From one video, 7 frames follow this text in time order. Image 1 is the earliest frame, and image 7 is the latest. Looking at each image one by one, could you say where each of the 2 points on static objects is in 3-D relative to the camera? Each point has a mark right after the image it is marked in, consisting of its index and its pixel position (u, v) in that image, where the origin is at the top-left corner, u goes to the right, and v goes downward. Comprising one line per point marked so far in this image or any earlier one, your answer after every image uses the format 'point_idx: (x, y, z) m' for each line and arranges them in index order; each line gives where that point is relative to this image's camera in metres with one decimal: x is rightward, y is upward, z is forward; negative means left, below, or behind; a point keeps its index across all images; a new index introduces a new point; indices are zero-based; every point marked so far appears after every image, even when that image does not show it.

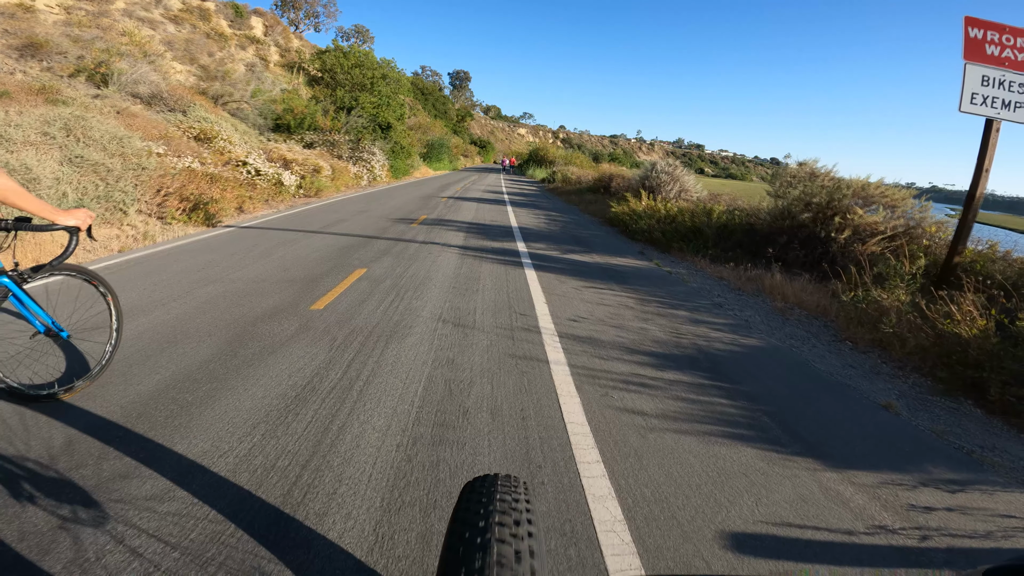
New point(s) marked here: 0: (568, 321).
0: (+0.6, -0.4, +5.0) m
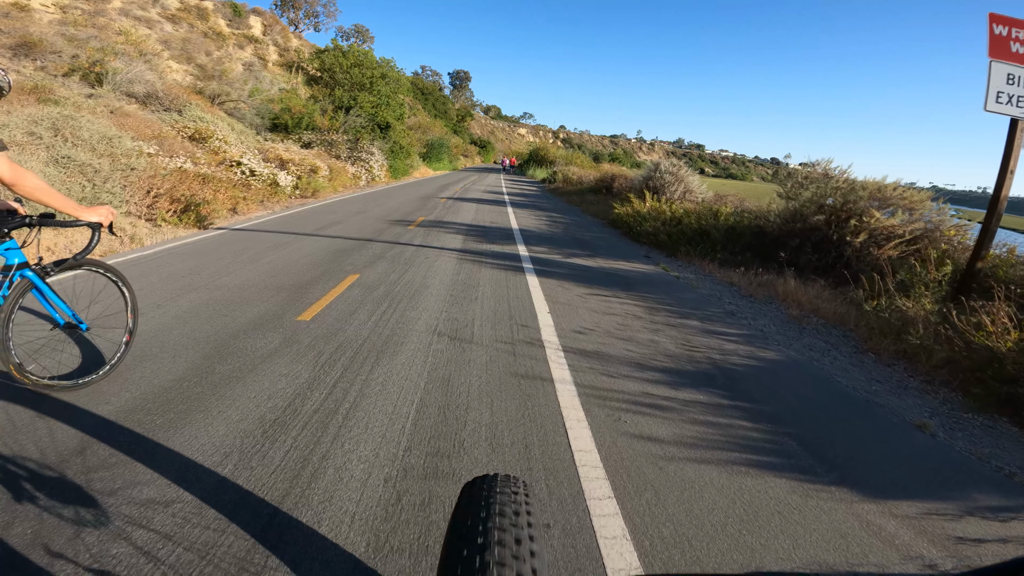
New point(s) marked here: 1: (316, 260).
0: (+0.6, -0.5, +4.6) m
1: (-3.1, +0.4, +7.0) m
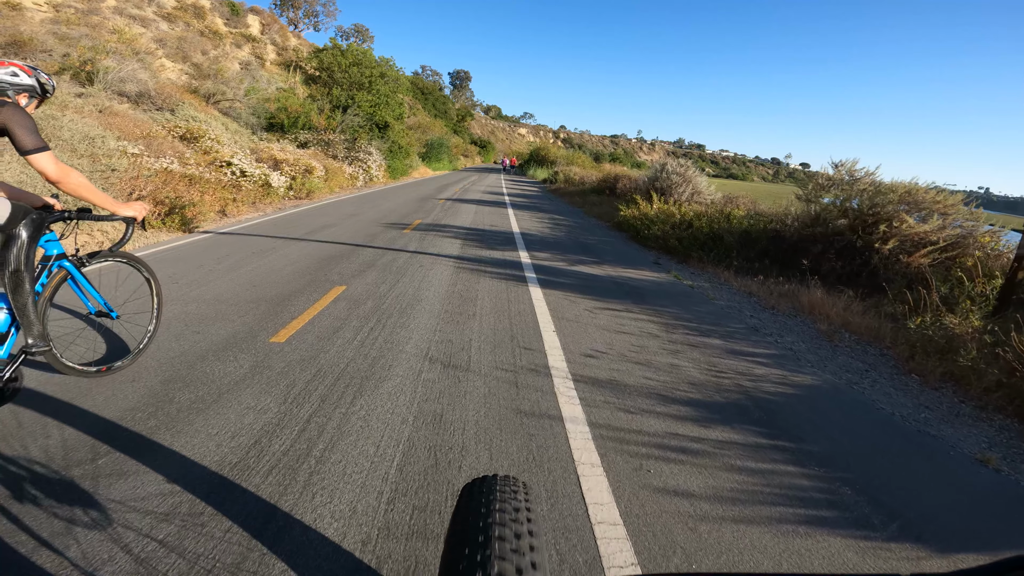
0: (+0.7, -0.6, +4.1) m
1: (-3.0, +0.3, +6.5) m
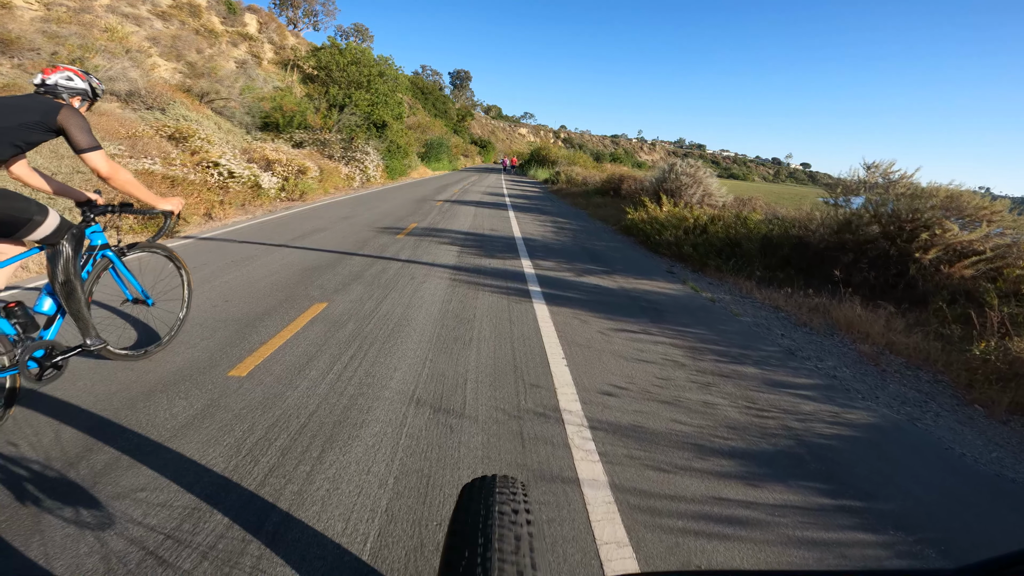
0: (+0.7, -0.8, +3.5) m
1: (-3.0, +0.1, +5.8) m
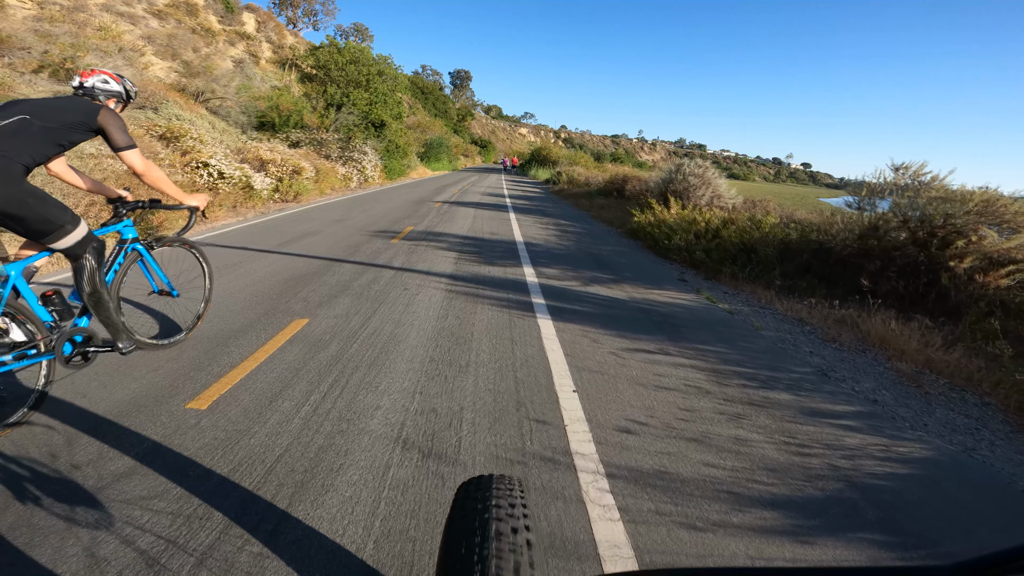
0: (+0.7, -1.0, +3.0) m
1: (-3.0, 0.0, +5.4) m
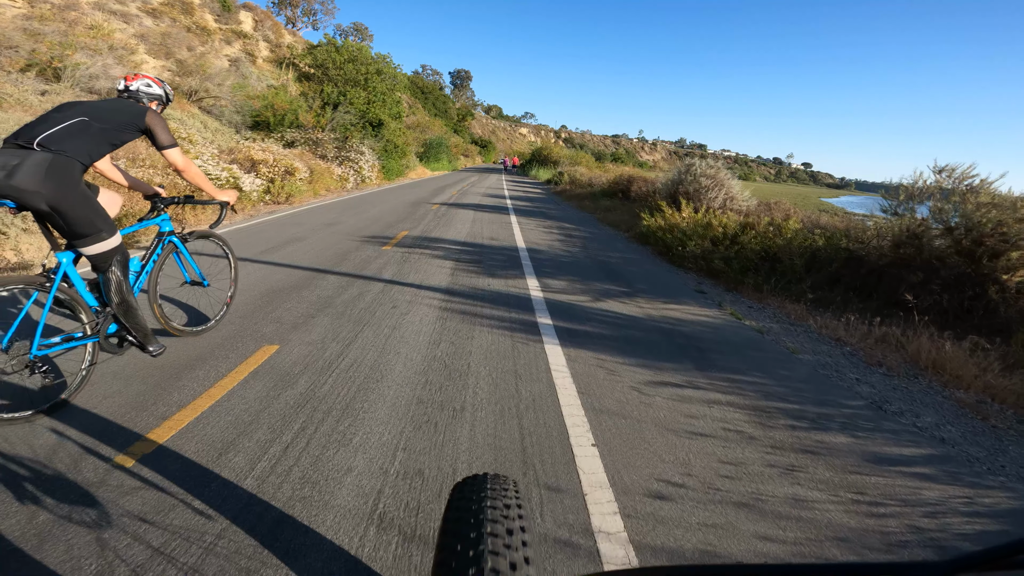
0: (+0.7, -1.1, +2.4) m
1: (-3.0, -0.2, +4.8) m
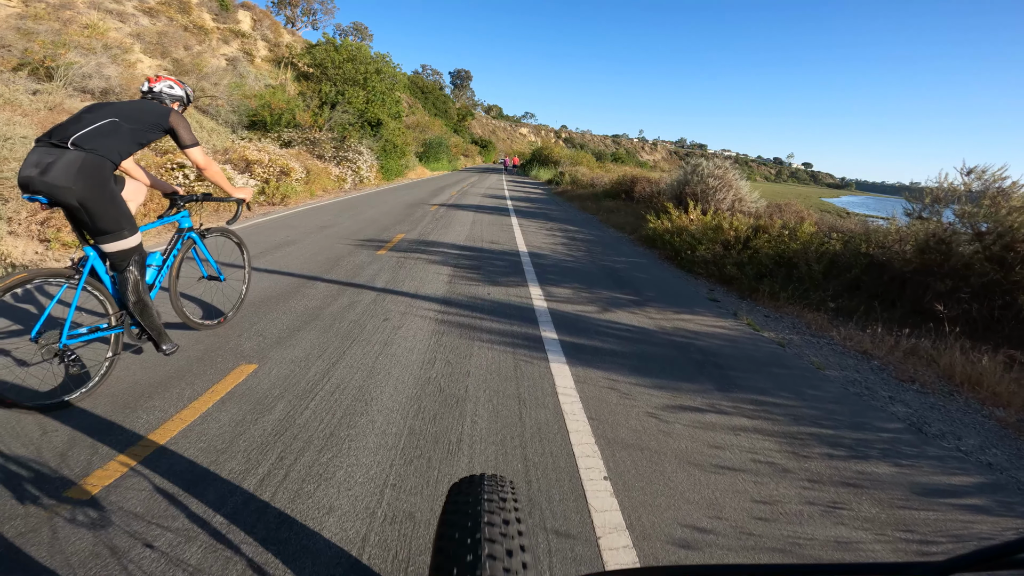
0: (+0.7, -1.2, +2.1) m
1: (-2.9, -0.3, +4.4) m
